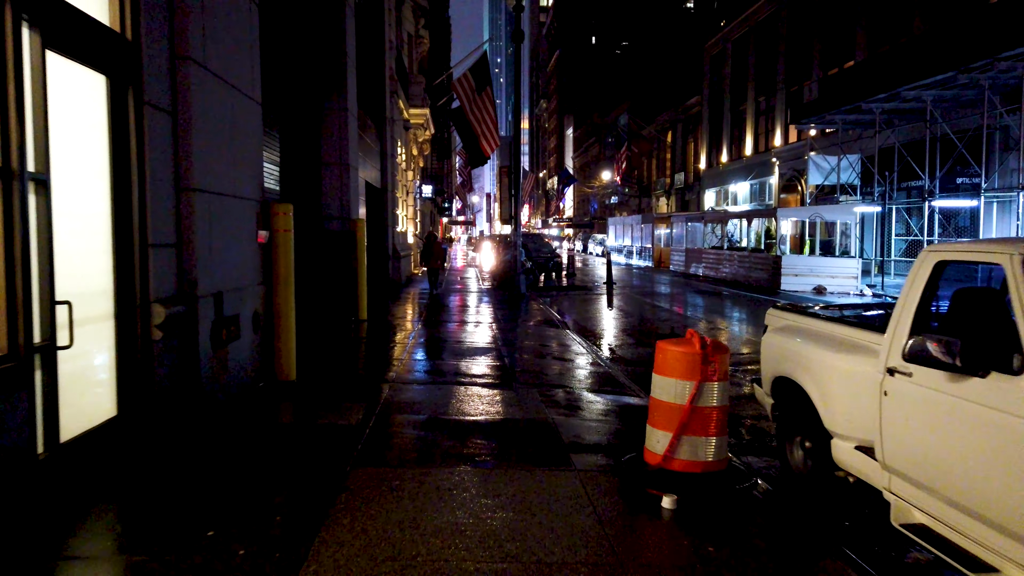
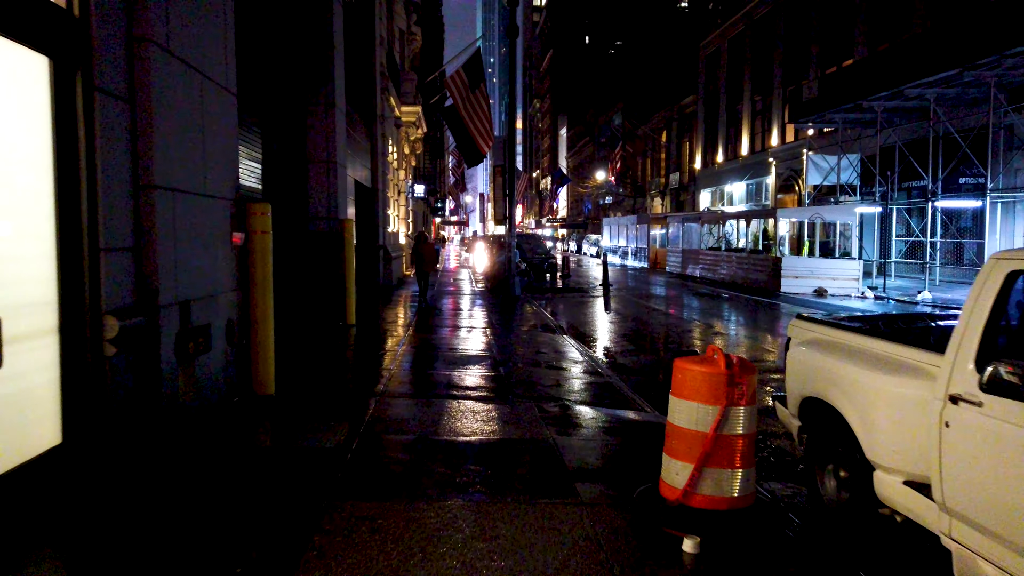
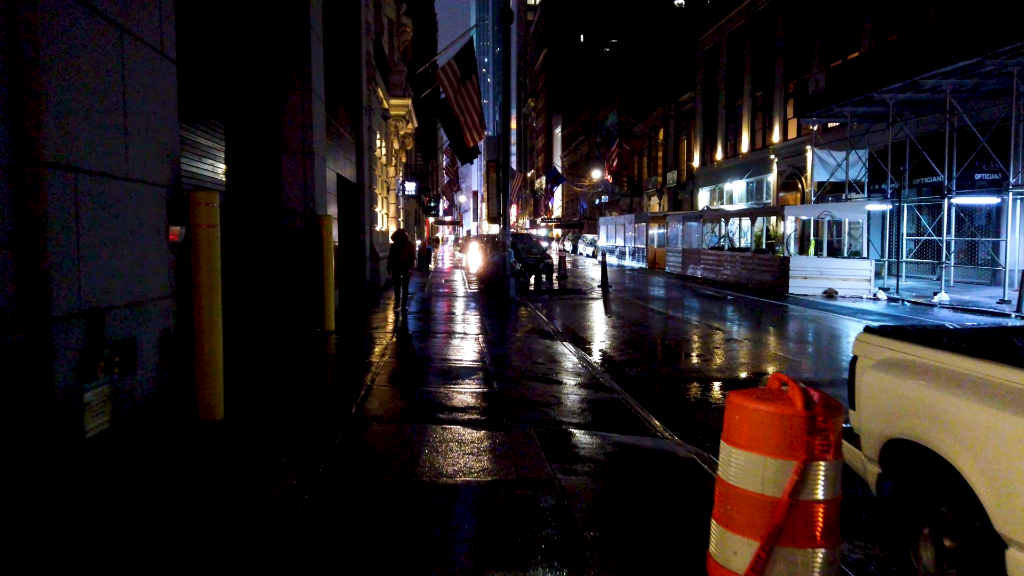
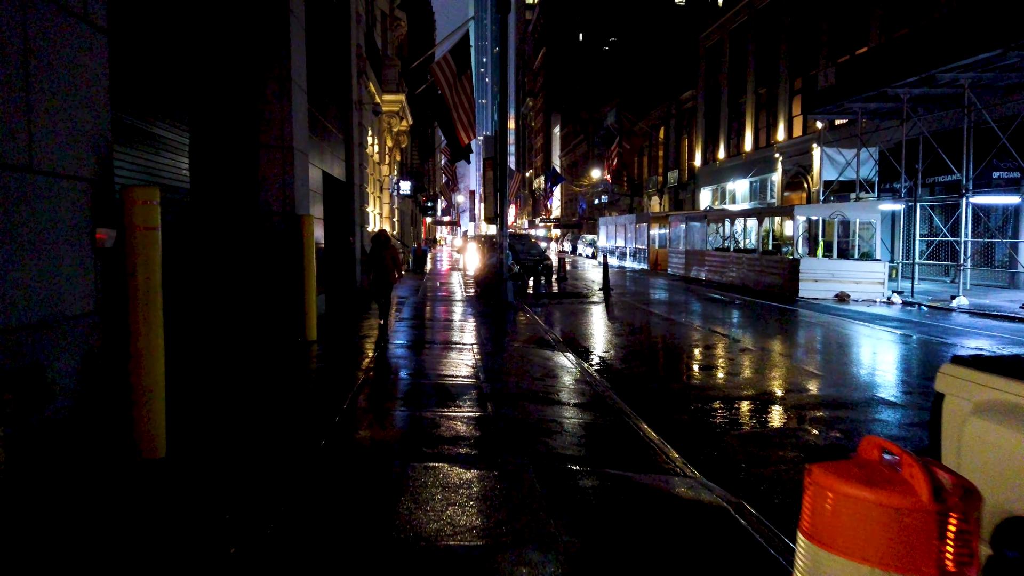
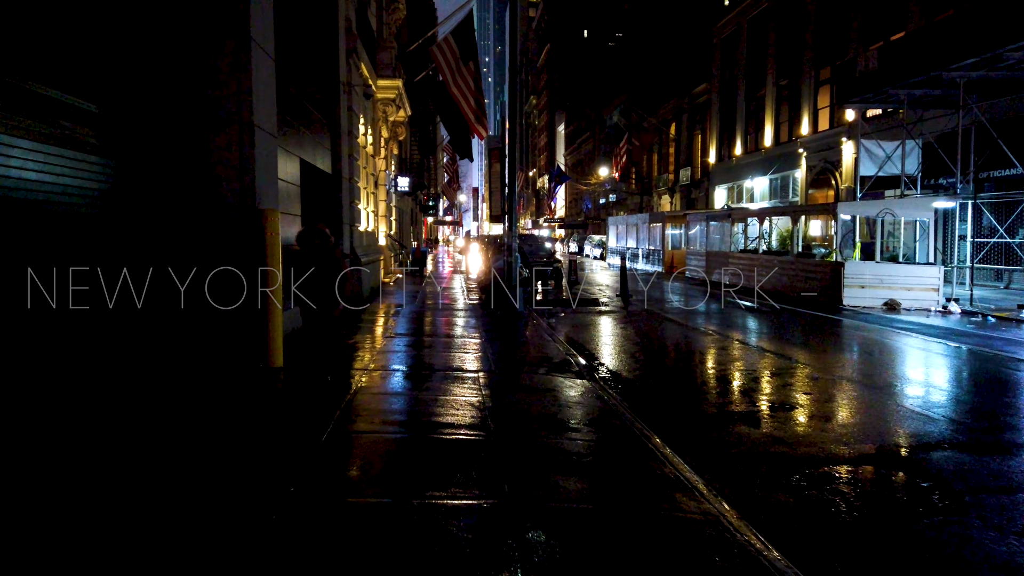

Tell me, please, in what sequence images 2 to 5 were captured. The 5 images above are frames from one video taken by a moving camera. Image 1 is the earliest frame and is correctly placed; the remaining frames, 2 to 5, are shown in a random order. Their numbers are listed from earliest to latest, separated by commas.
2, 3, 4, 5
